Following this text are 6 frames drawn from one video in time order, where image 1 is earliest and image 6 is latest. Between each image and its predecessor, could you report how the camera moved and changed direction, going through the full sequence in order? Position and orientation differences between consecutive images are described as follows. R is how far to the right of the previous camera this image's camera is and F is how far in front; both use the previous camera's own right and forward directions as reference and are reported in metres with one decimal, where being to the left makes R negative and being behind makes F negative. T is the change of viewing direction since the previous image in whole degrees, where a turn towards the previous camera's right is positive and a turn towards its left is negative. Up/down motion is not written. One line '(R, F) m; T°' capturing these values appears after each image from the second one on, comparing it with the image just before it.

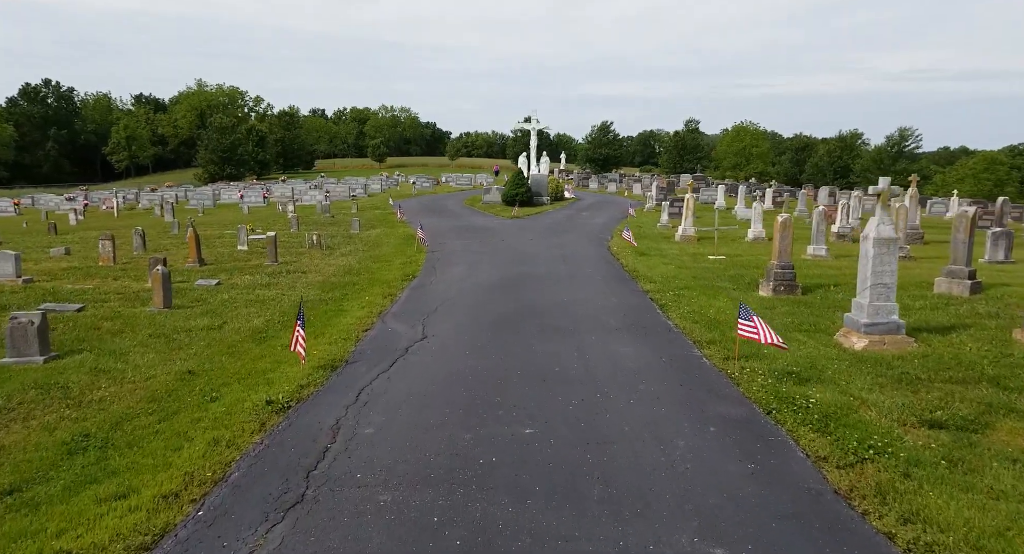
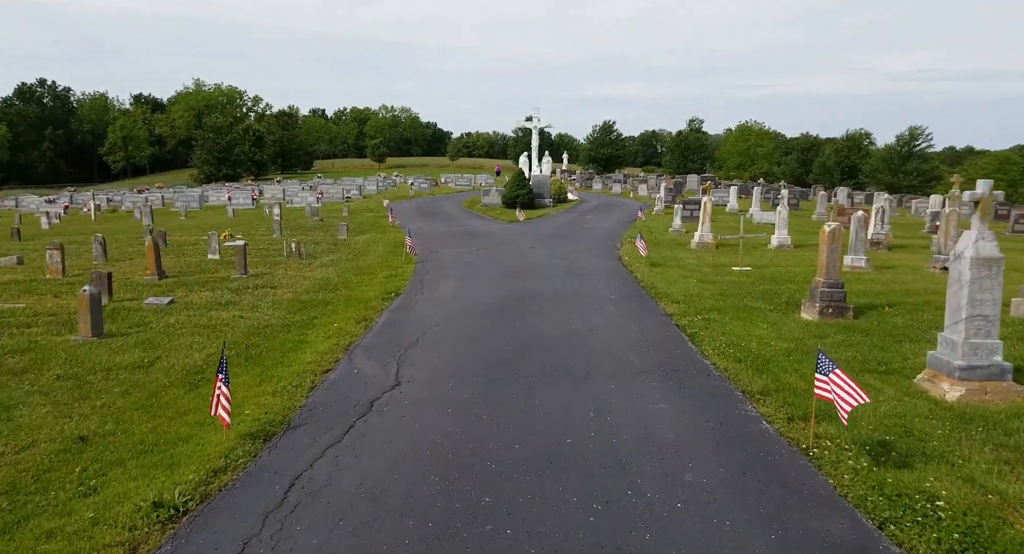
(+0.1, +2.2) m; 0°
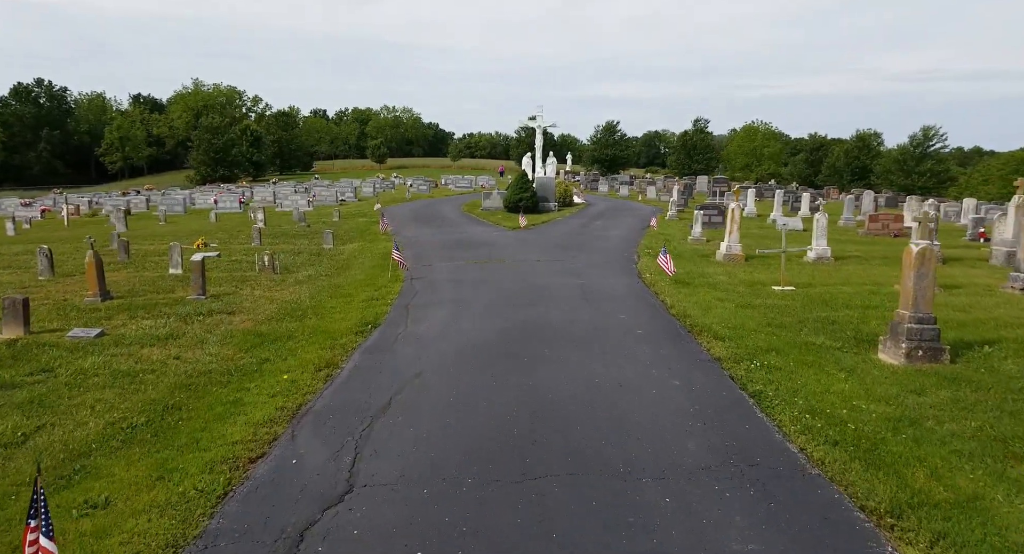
(0.0, +2.6) m; 0°
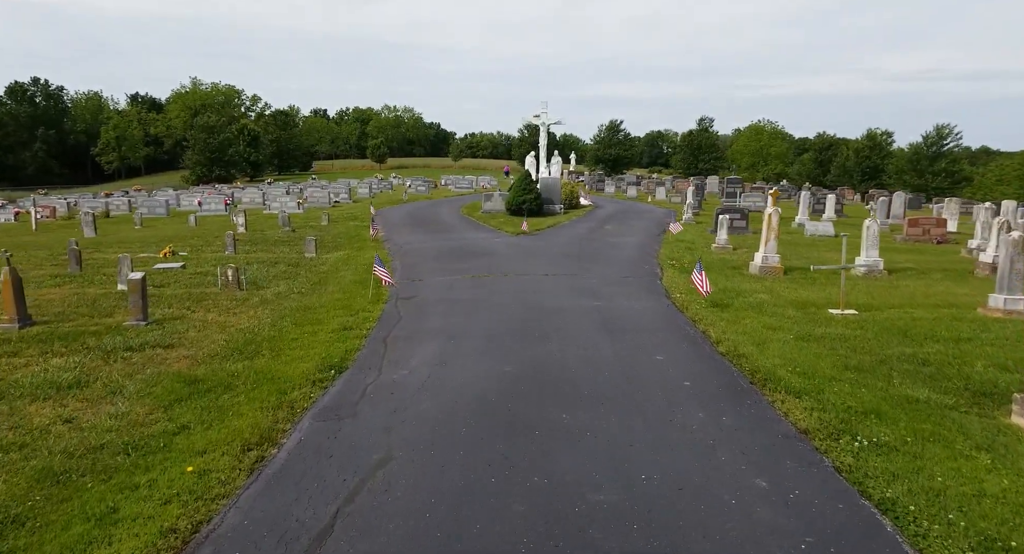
(0.0, +2.6) m; 0°
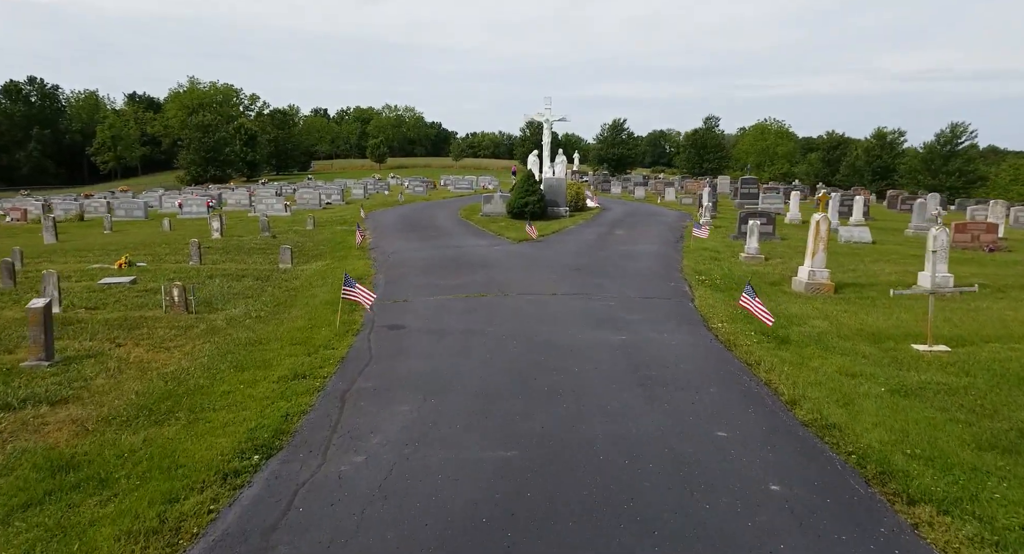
(0.0, +2.6) m; 0°
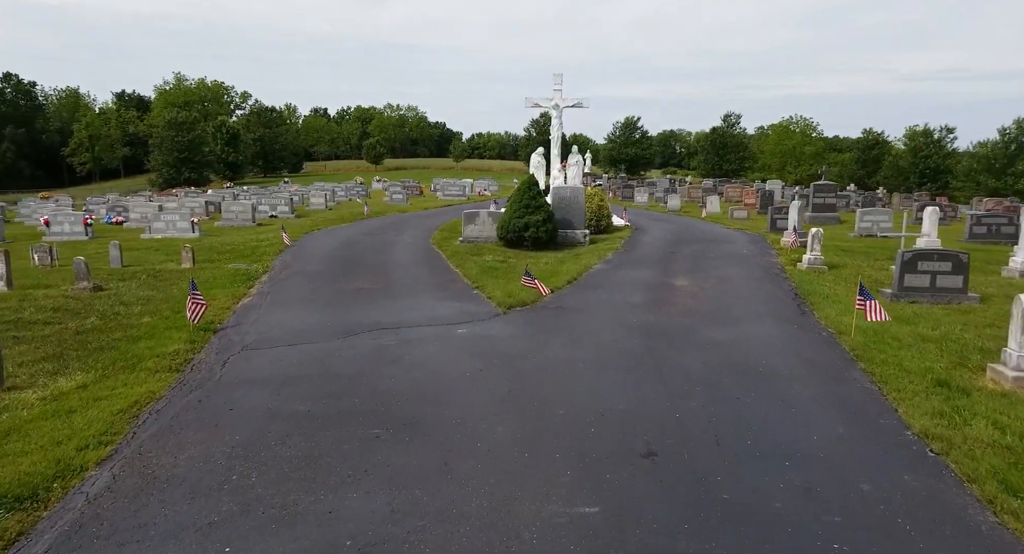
(+0.5, +11.0) m; -1°
